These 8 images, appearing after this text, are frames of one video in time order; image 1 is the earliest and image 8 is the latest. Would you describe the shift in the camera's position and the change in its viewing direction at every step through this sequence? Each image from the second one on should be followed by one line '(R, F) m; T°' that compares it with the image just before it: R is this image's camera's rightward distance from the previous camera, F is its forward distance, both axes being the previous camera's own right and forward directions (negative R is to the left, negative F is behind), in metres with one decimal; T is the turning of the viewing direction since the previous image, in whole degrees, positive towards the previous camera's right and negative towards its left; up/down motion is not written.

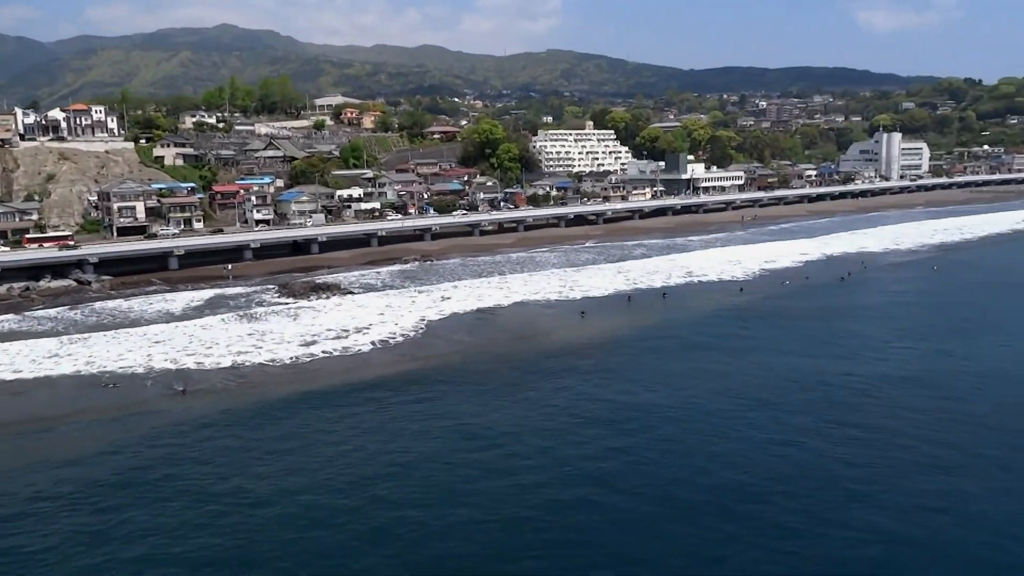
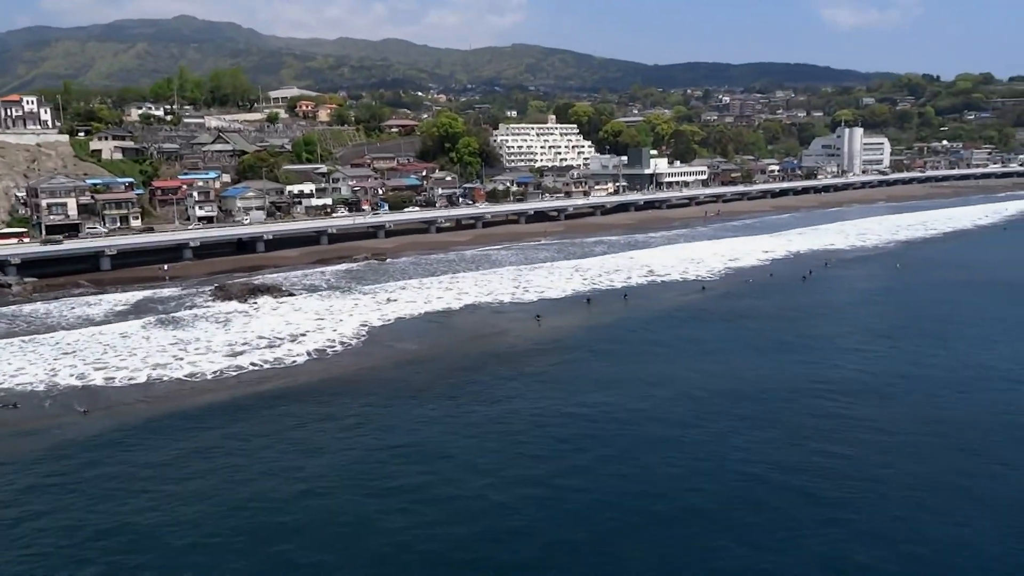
(+0.4, +1.3) m; +2°
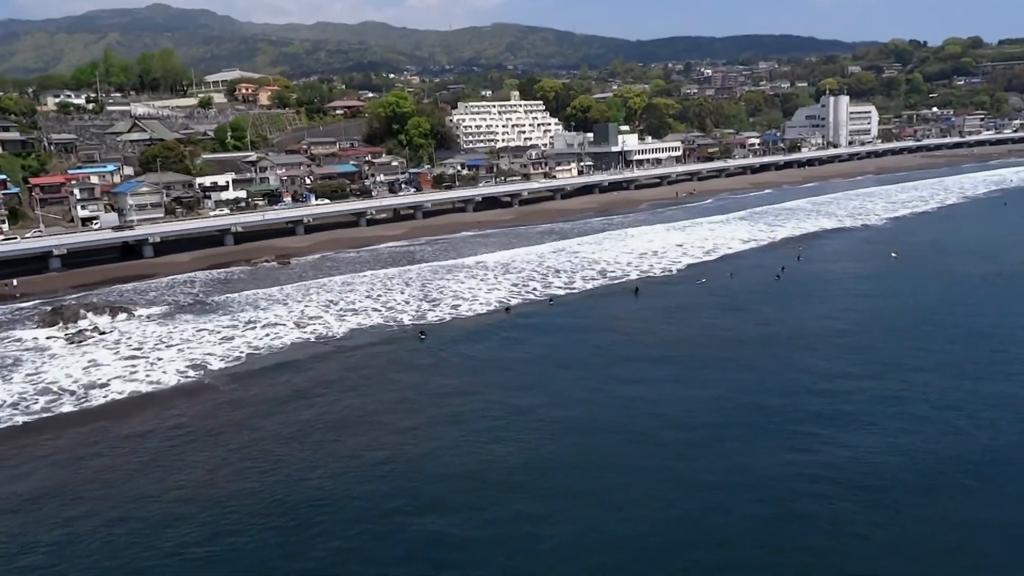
(+2.0, +4.6) m; +1°
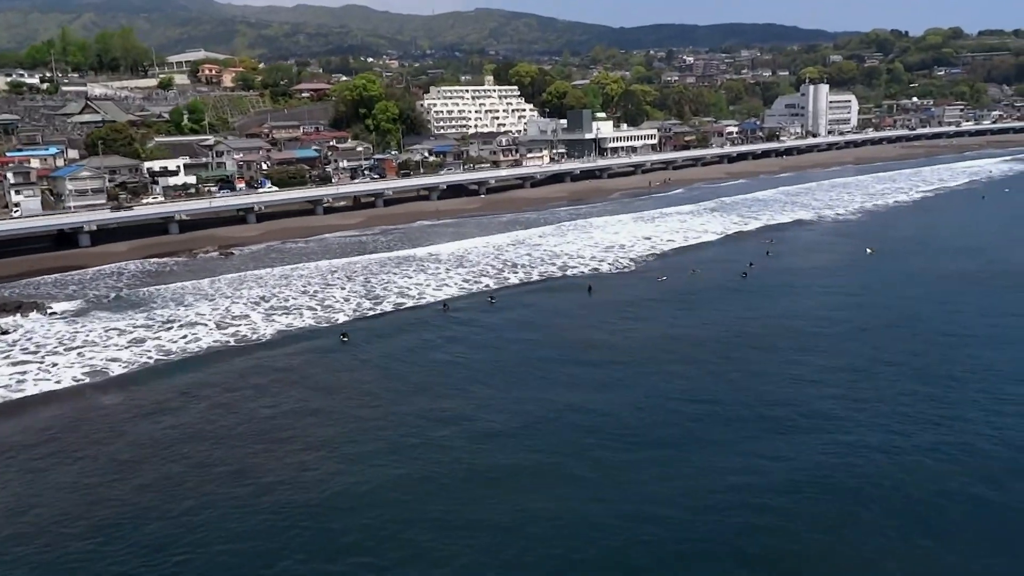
(+0.8, +1.3) m; +1°
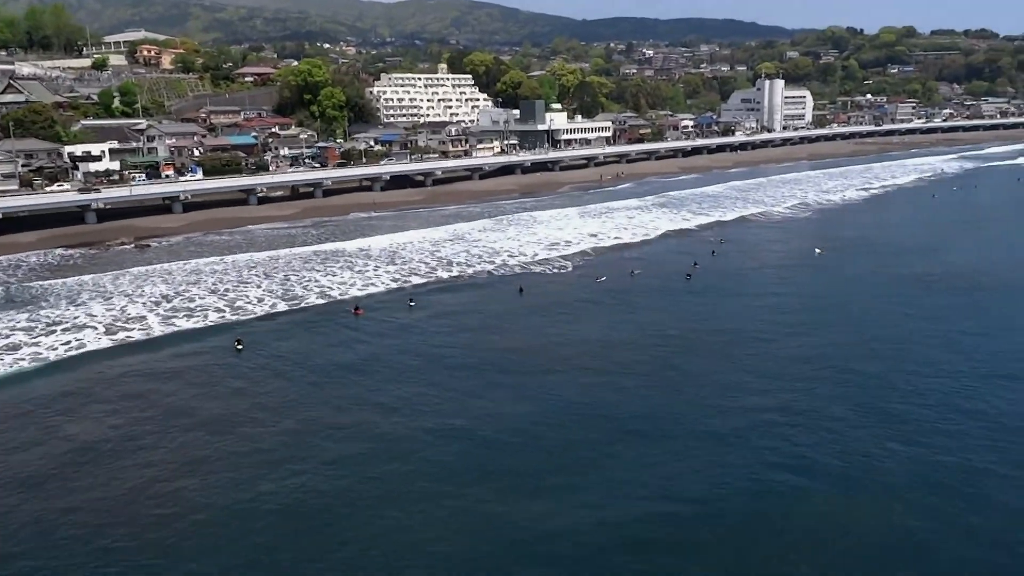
(+0.7, +1.2) m; +3°
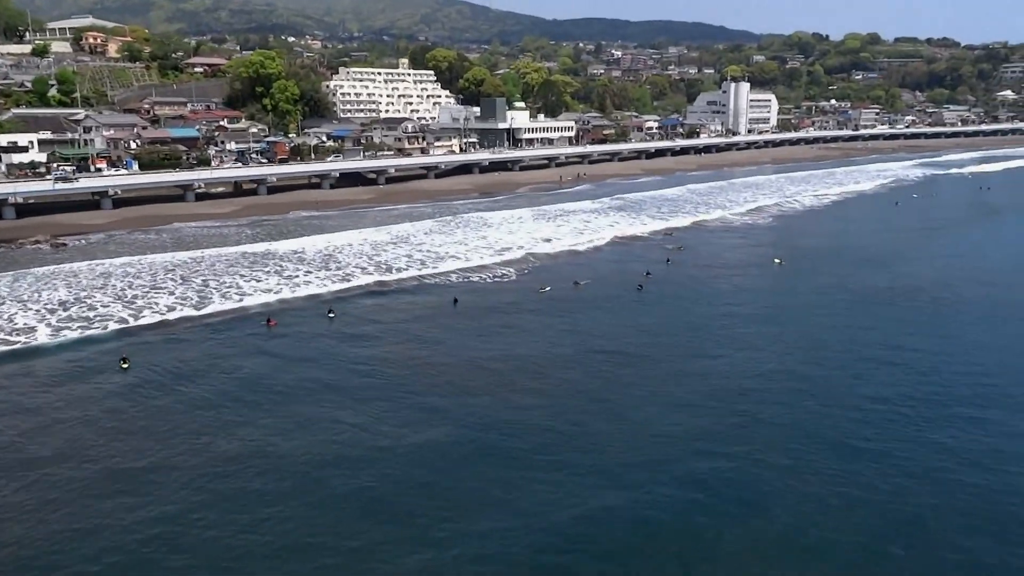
(+0.6, +1.2) m; +2°
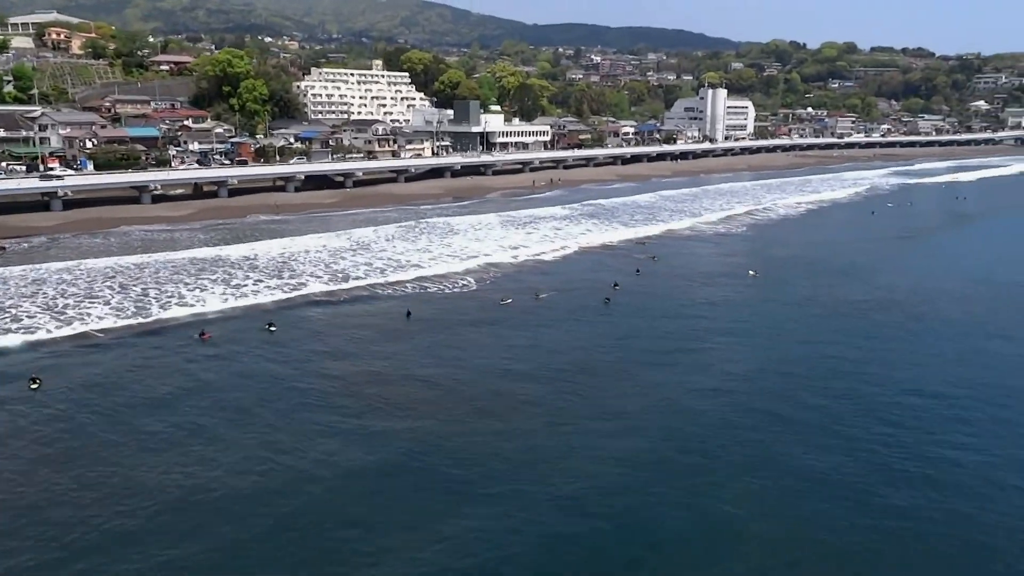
(+0.4, +0.8) m; +1°
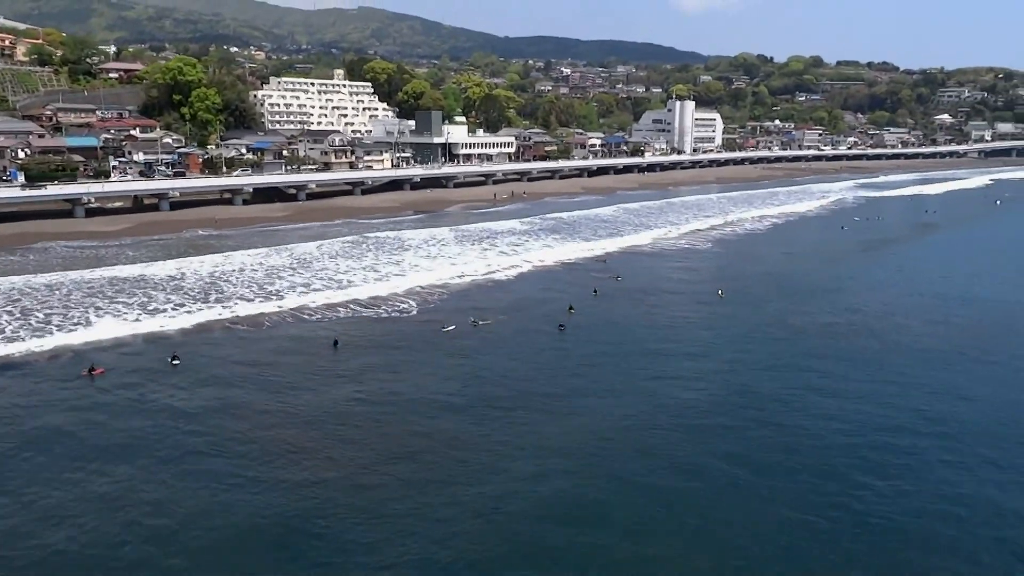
(+0.5, +1.2) m; +2°
